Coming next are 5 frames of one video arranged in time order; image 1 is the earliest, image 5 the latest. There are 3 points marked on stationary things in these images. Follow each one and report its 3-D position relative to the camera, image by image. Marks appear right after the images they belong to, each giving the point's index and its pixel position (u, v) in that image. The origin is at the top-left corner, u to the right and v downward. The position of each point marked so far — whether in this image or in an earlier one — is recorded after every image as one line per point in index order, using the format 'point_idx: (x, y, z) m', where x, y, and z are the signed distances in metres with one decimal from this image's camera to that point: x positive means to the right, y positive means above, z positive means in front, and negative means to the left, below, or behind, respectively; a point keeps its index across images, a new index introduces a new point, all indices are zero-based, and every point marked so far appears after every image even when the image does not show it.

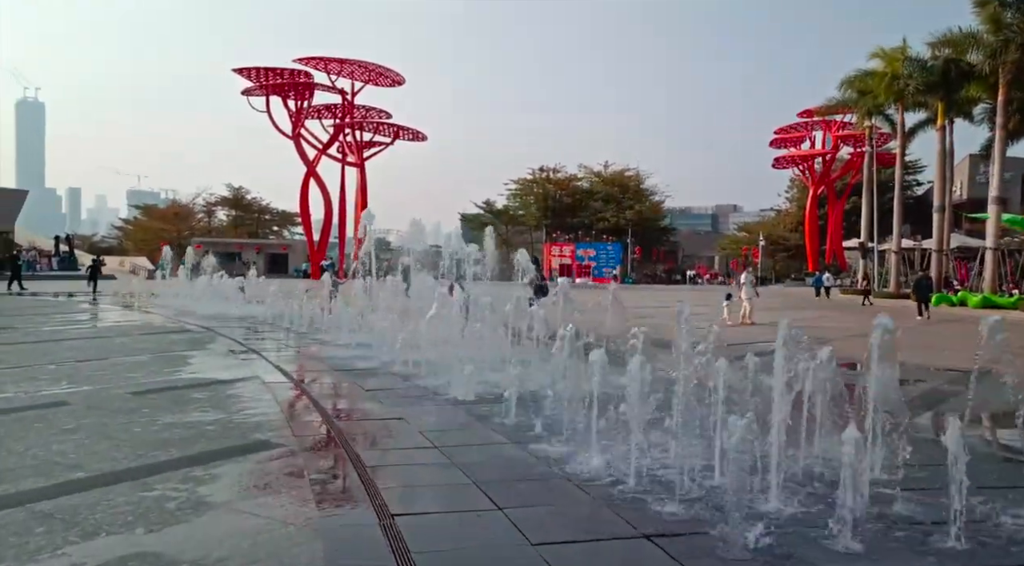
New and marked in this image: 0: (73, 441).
0: (-3.0, -1.1, +5.4) m
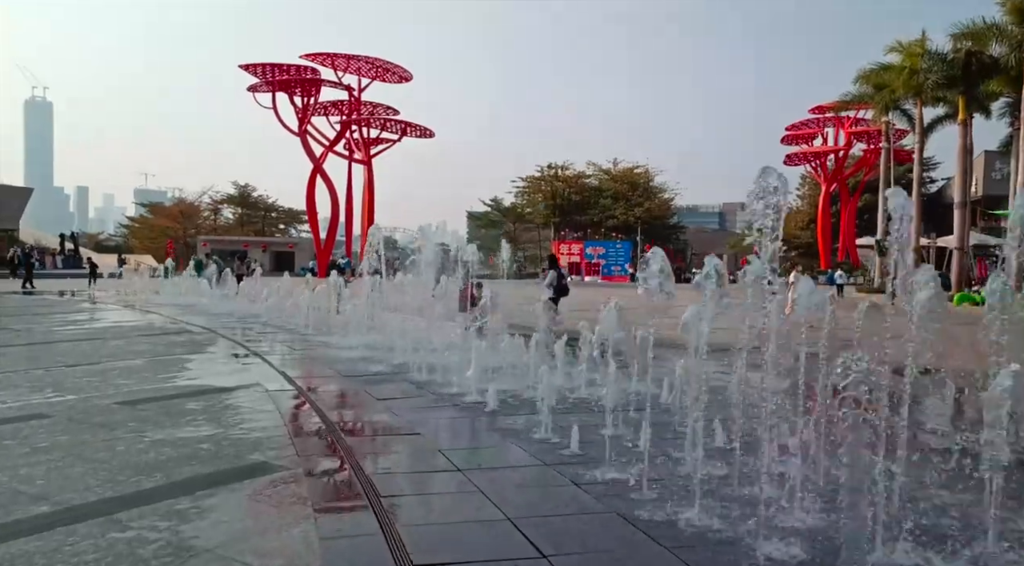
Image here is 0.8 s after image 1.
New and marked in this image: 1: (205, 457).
0: (-2.8, -1.1, +4.7) m
1: (-2.0, -1.1, +5.0) m
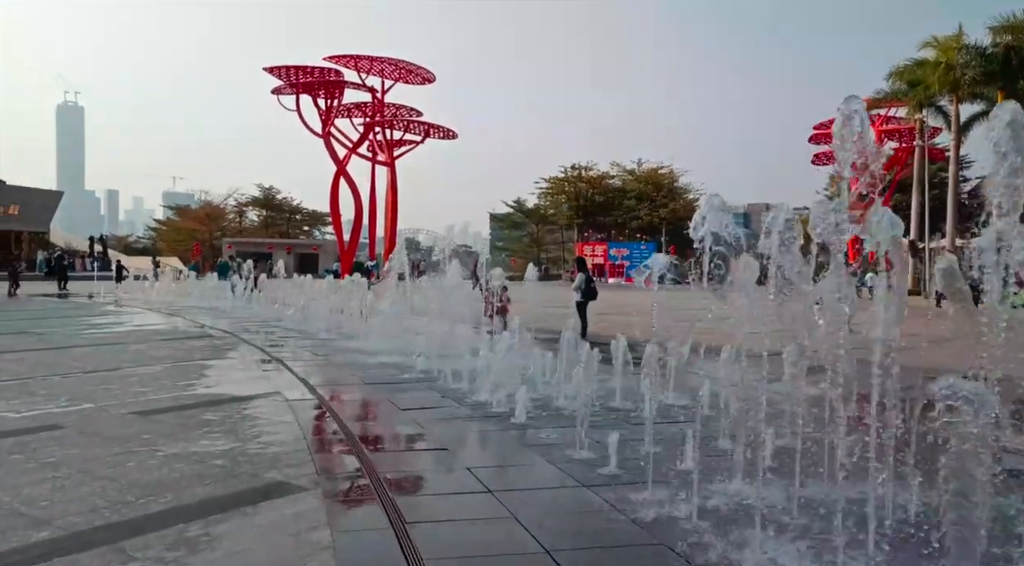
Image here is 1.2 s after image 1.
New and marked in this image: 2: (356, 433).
0: (-2.6, -1.1, +4.5) m
1: (-1.8, -1.1, +4.7) m
2: (-1.2, -1.2, +6.0) m
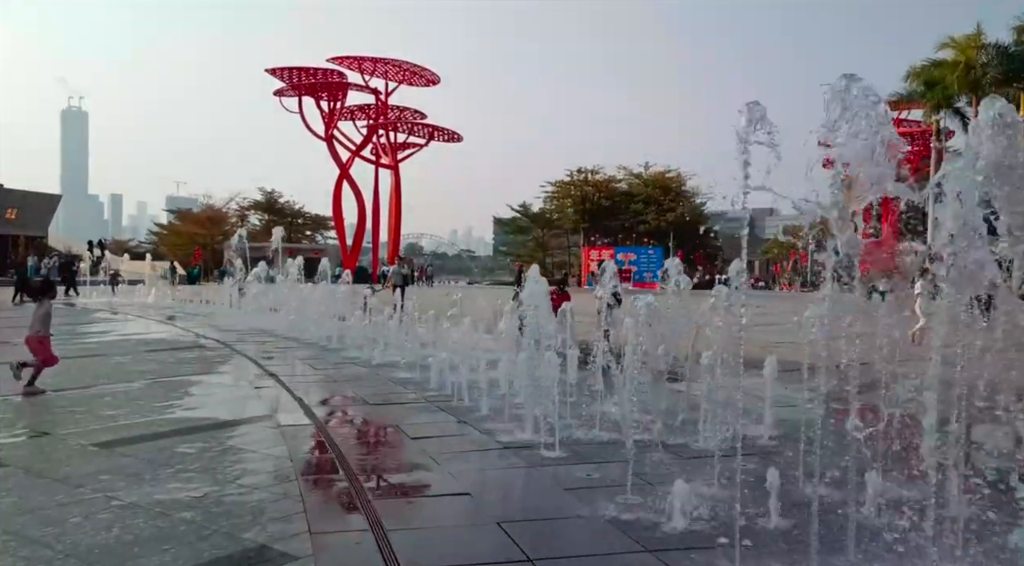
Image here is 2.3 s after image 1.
0: (-2.4, -1.2, +3.5) m
1: (-1.6, -1.2, +3.7) m
2: (-1.0, -1.2, +5.1) m
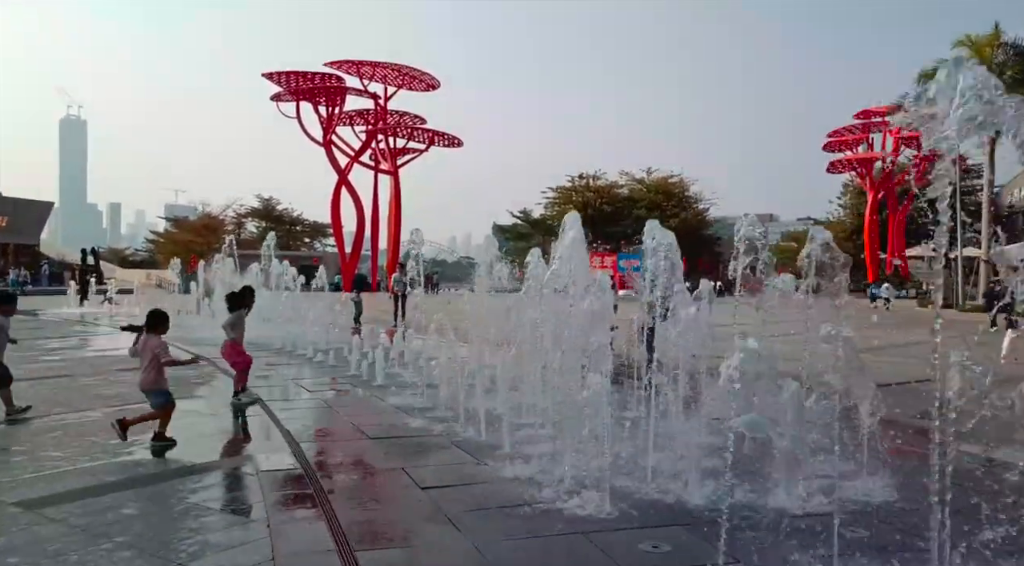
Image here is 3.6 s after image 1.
0: (-2.2, -1.2, +2.3) m
1: (-1.3, -1.3, +2.5) m
2: (-0.8, -1.3, +3.9) m
